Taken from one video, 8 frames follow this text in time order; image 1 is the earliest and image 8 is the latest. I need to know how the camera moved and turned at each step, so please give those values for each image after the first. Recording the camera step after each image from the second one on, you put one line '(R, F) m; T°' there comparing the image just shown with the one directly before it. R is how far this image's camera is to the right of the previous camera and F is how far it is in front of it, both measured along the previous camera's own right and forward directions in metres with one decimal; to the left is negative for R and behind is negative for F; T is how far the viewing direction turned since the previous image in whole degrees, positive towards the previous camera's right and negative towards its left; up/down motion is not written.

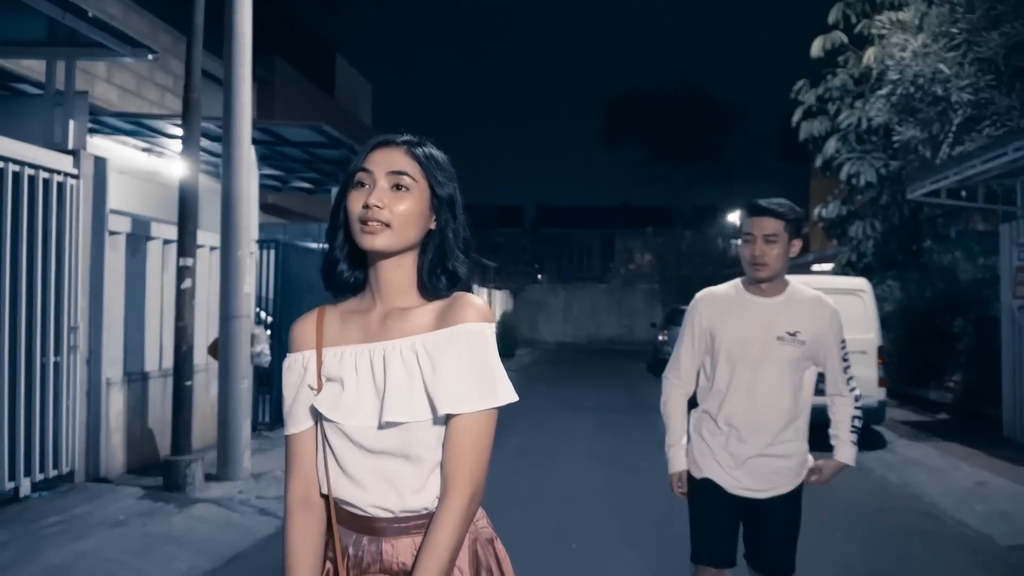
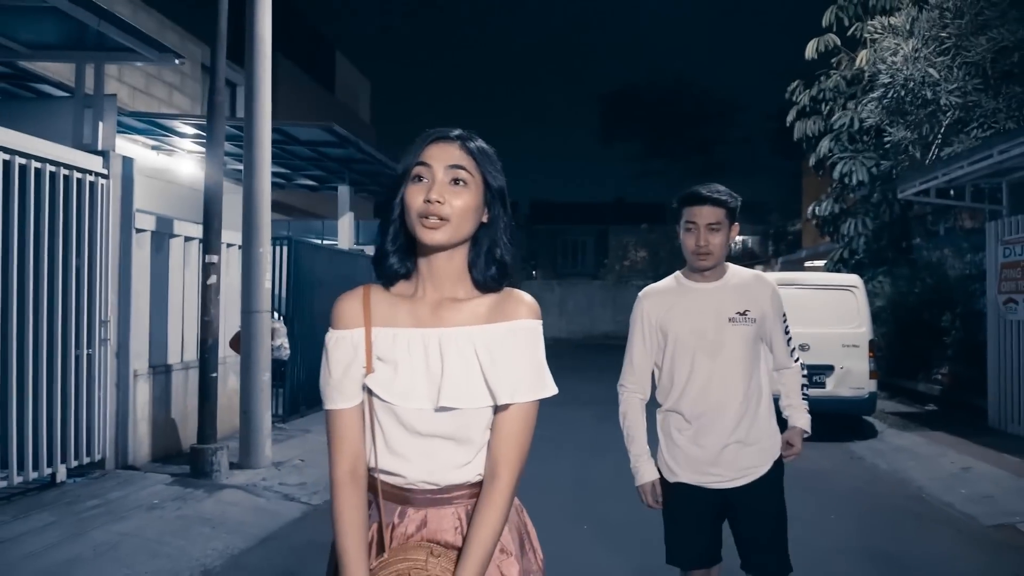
(-0.2, -0.4) m; +1°
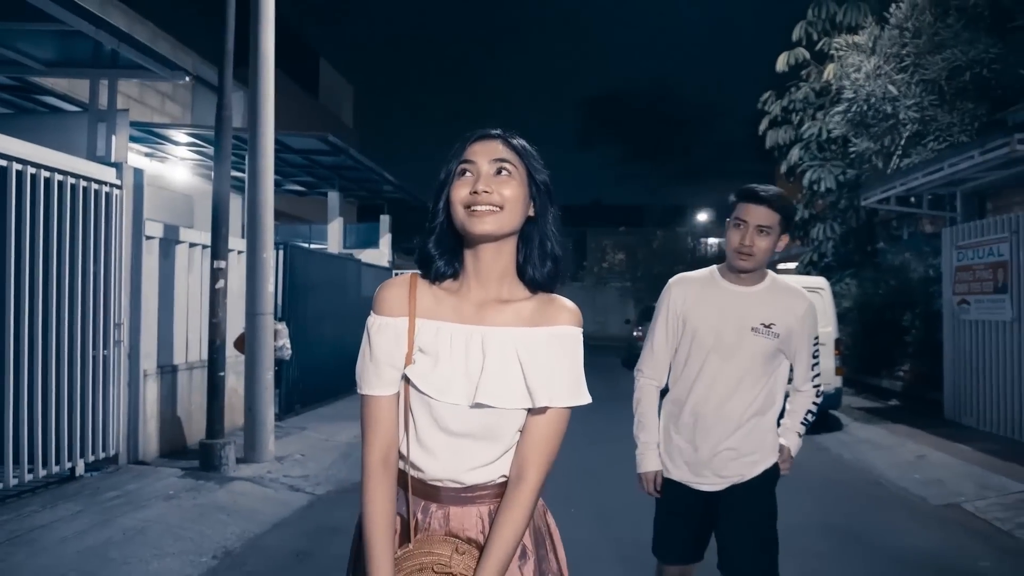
(-0.2, -0.6) m; +2°
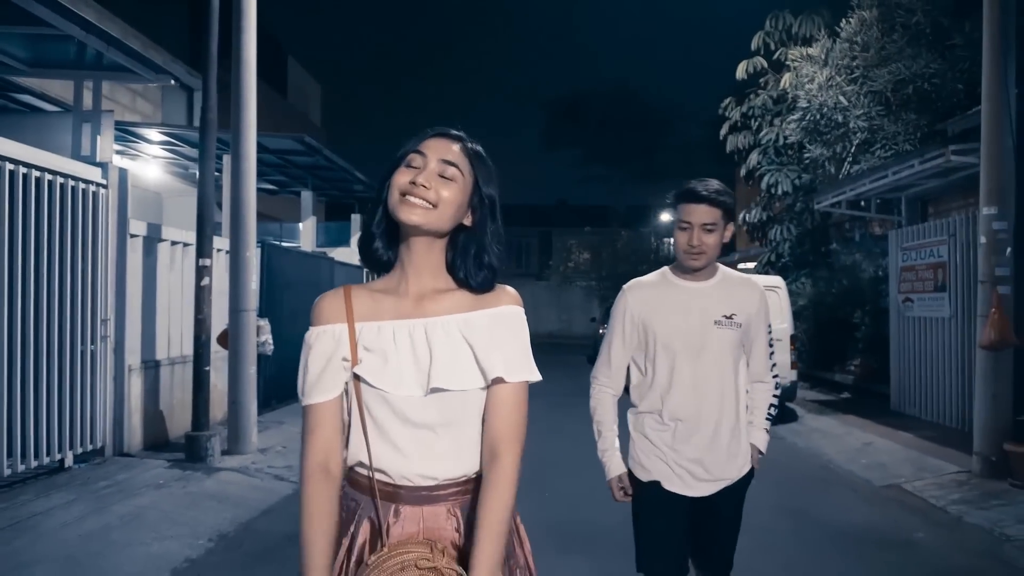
(-0.2, -0.5) m; +3°
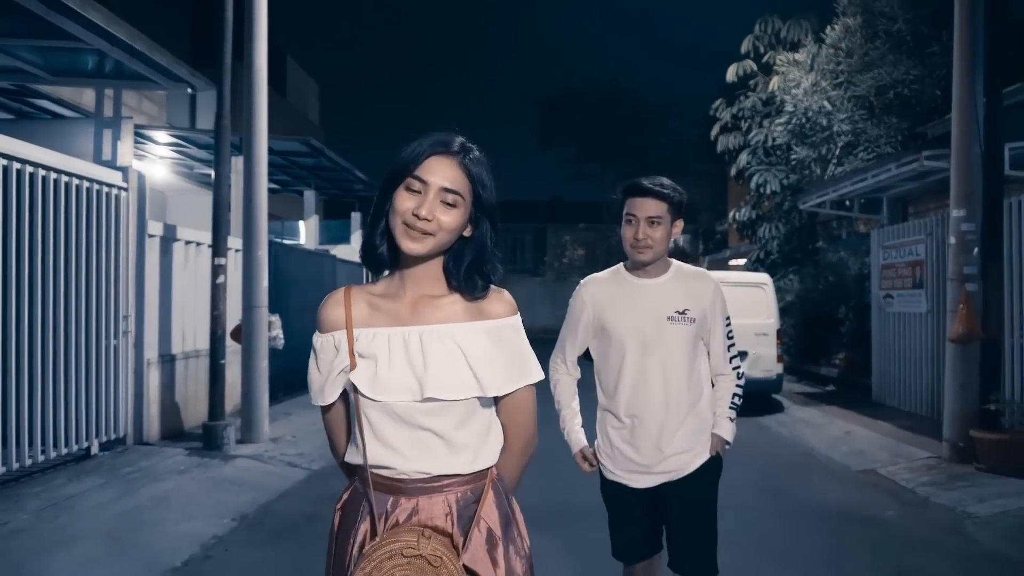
(-0.1, -0.5) m; 0°
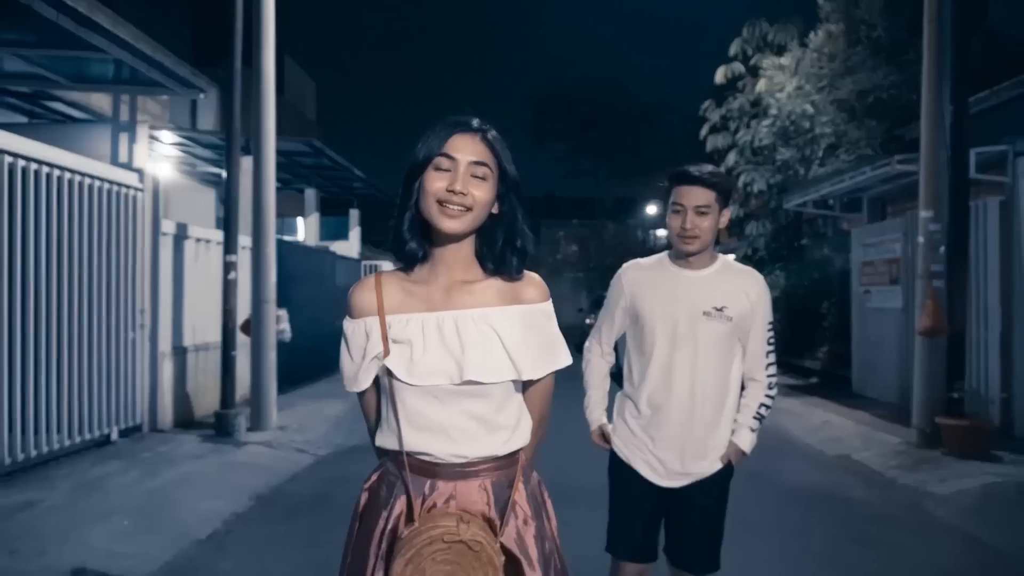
(0.0, -0.6) m; +1°
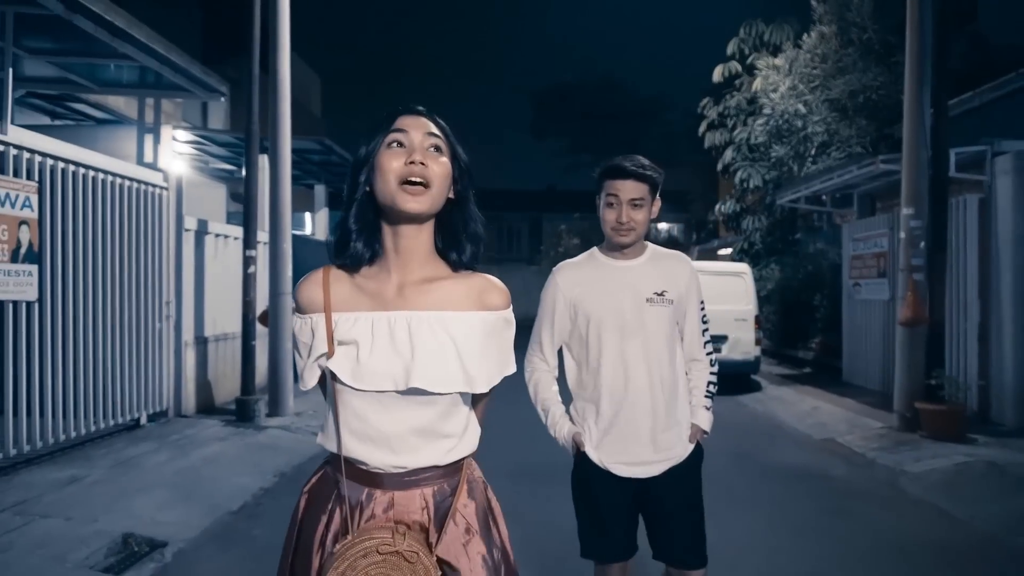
(0.0, -0.6) m; 0°
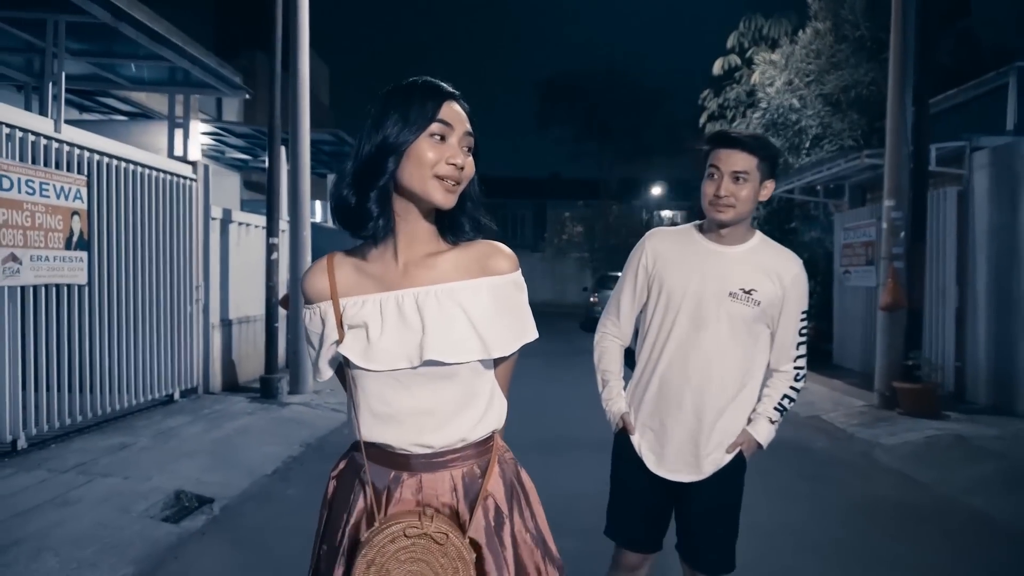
(0.0, -0.7) m; 0°
